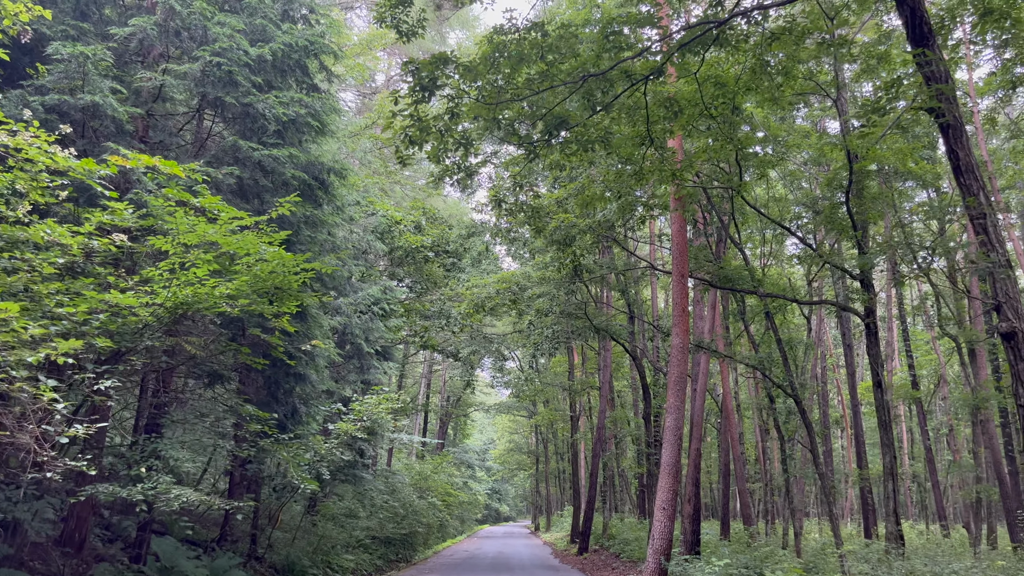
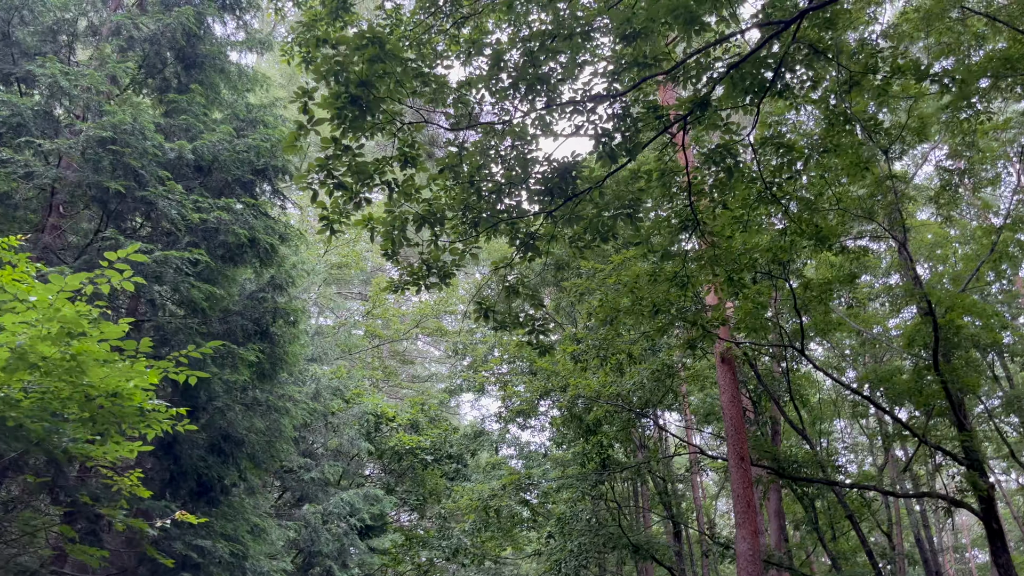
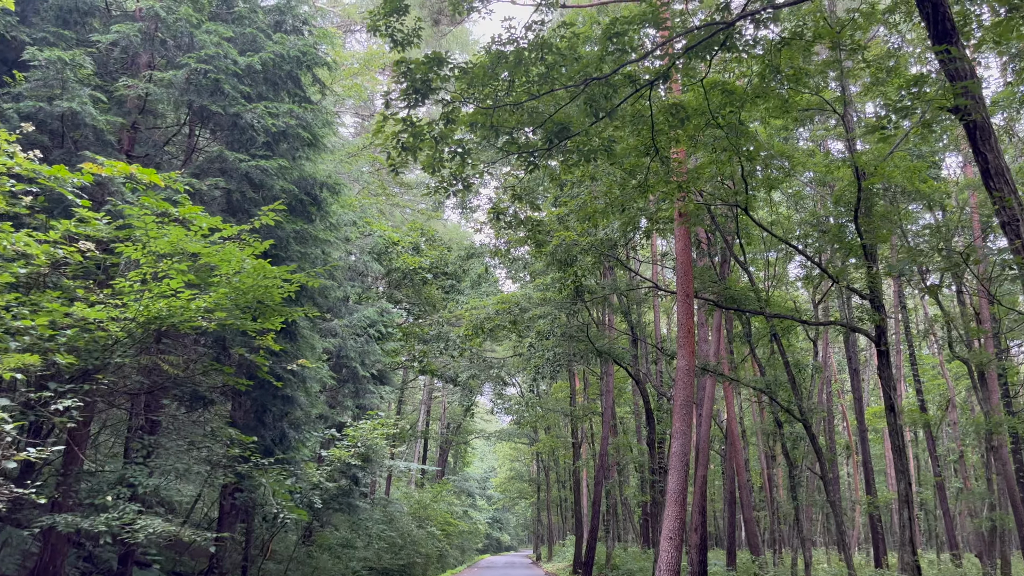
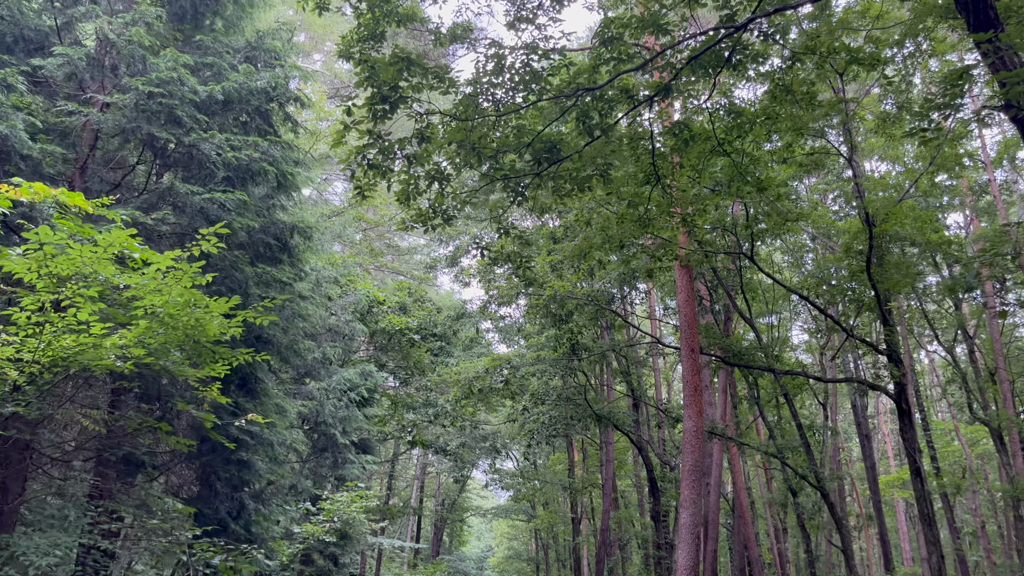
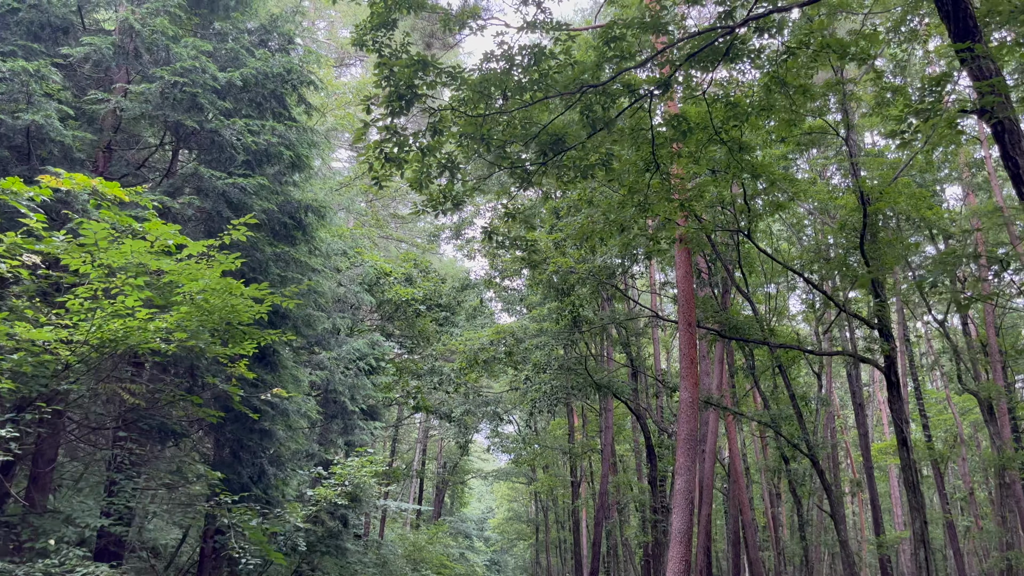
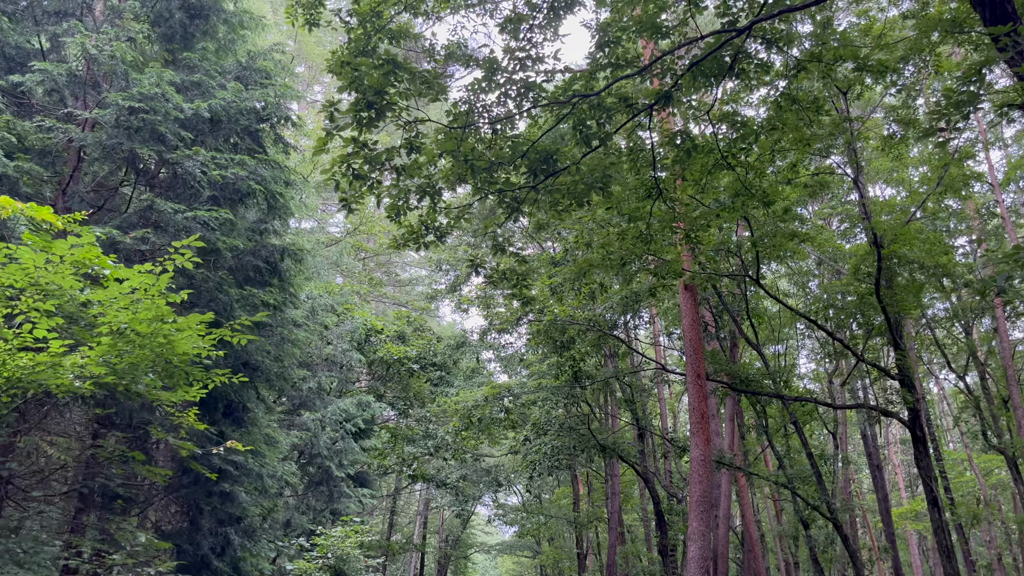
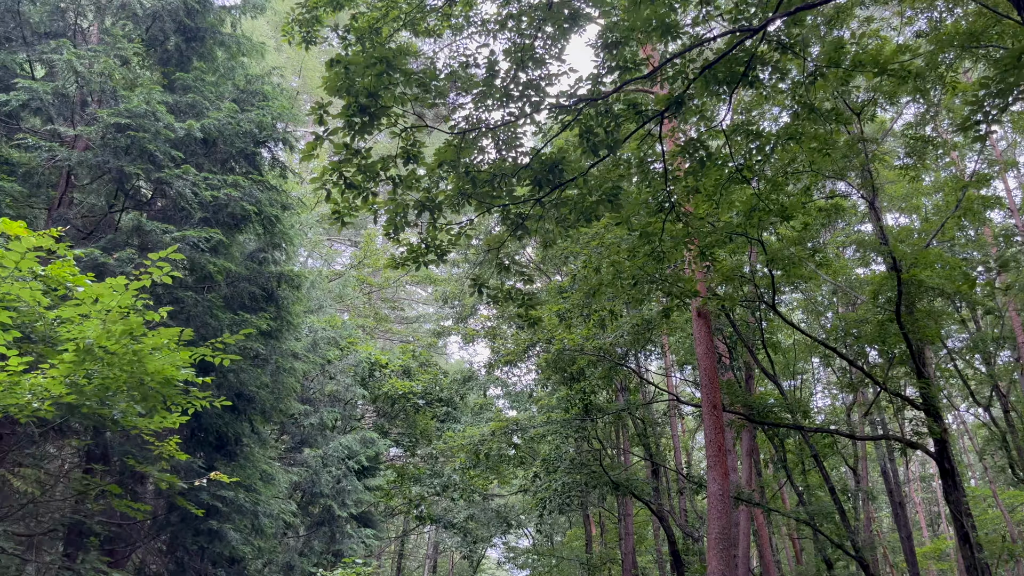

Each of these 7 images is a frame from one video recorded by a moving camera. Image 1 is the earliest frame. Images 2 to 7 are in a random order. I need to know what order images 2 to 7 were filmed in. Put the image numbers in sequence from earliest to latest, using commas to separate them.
3, 5, 4, 6, 7, 2
